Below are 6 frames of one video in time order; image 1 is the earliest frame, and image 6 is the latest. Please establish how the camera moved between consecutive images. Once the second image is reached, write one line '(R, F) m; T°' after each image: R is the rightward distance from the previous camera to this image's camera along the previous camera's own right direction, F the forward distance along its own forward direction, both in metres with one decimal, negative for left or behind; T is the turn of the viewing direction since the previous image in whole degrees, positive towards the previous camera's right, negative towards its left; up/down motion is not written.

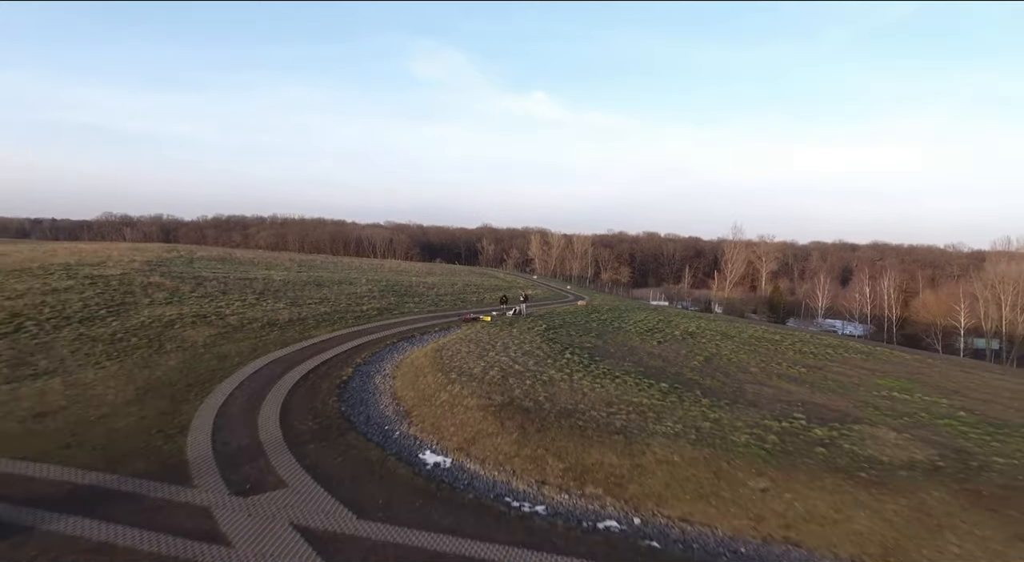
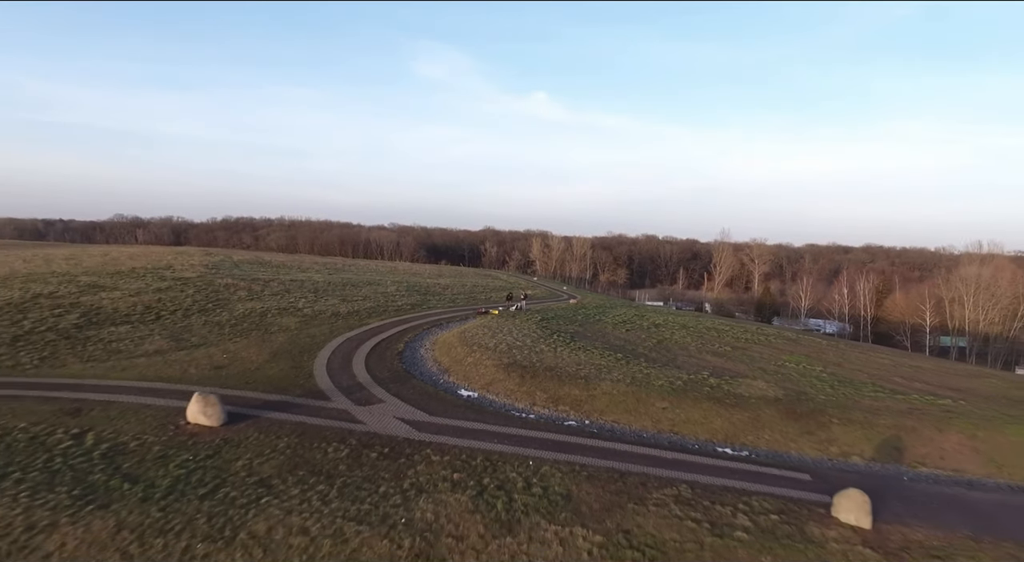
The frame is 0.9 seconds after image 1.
(0.0, -5.8) m; 0°
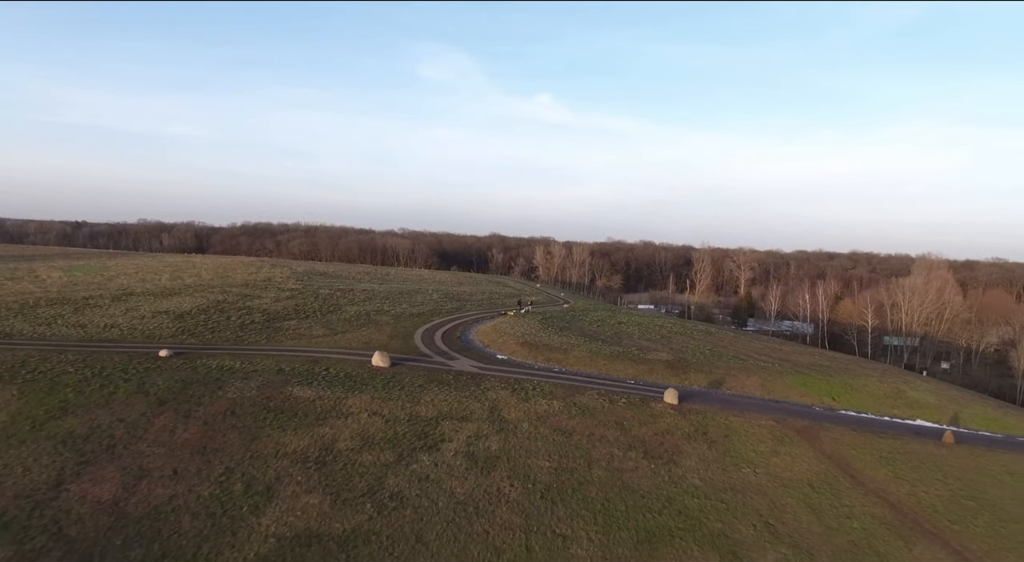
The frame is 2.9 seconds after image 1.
(-0.6, -13.3) m; 0°
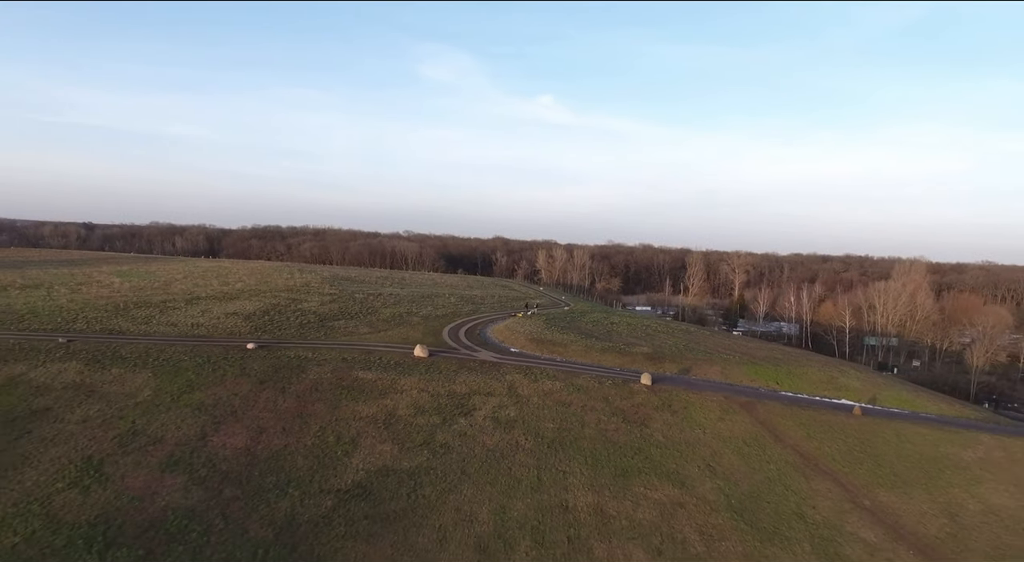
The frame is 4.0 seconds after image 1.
(-0.6, -7.1) m; 0°
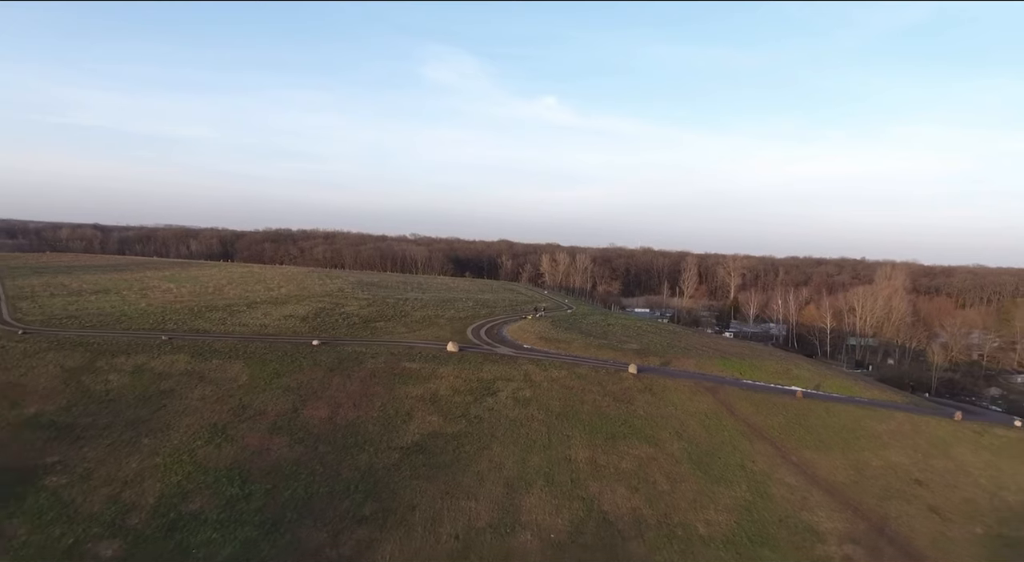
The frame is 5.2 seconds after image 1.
(-0.9, -8.0) m; 0°
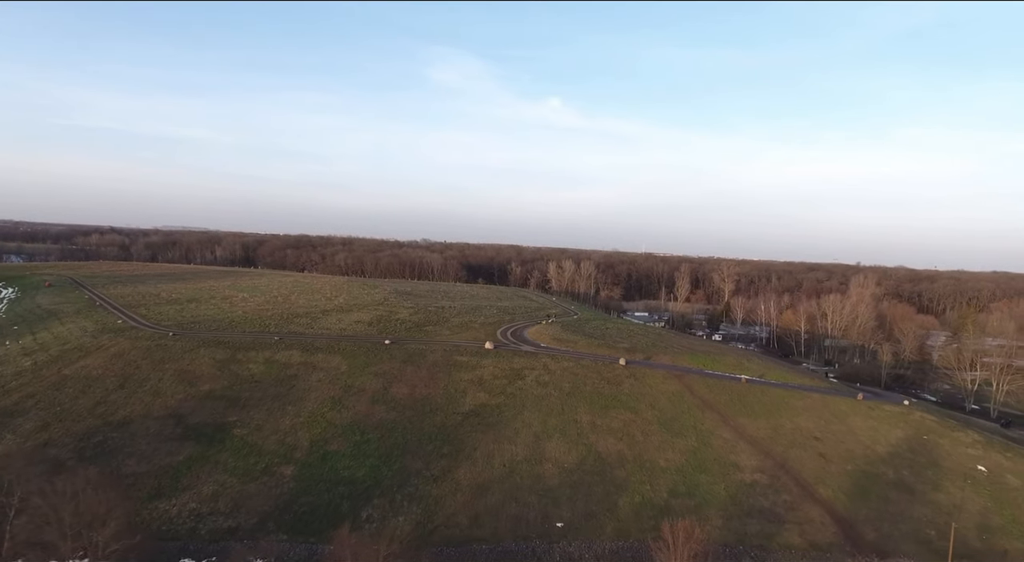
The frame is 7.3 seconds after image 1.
(-1.7, -14.2) m; 0°
